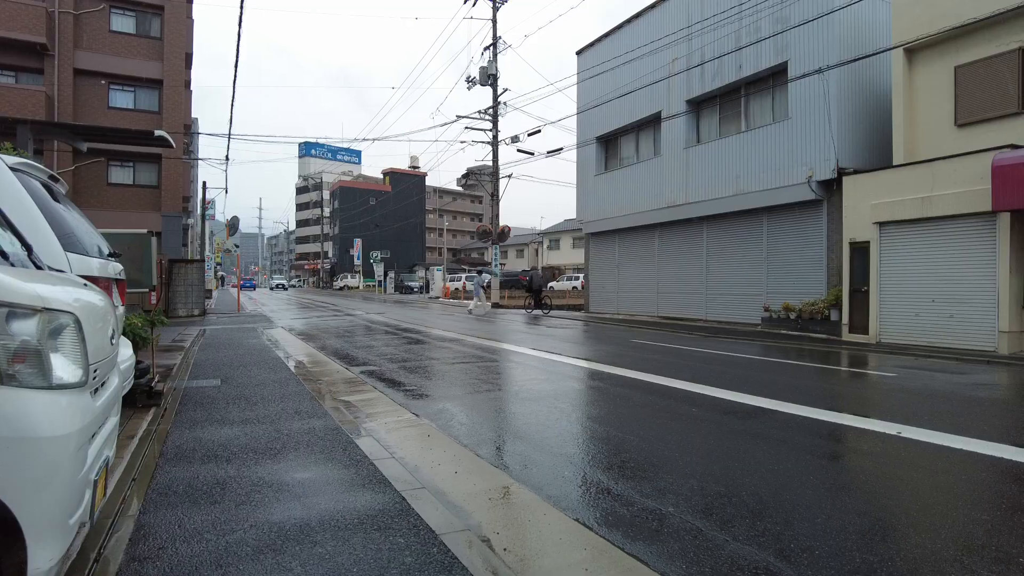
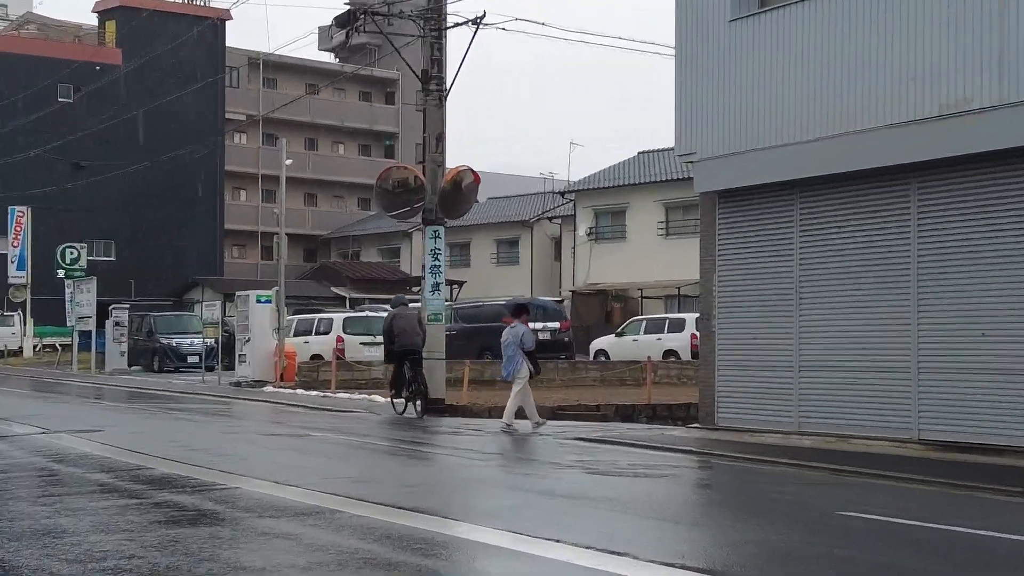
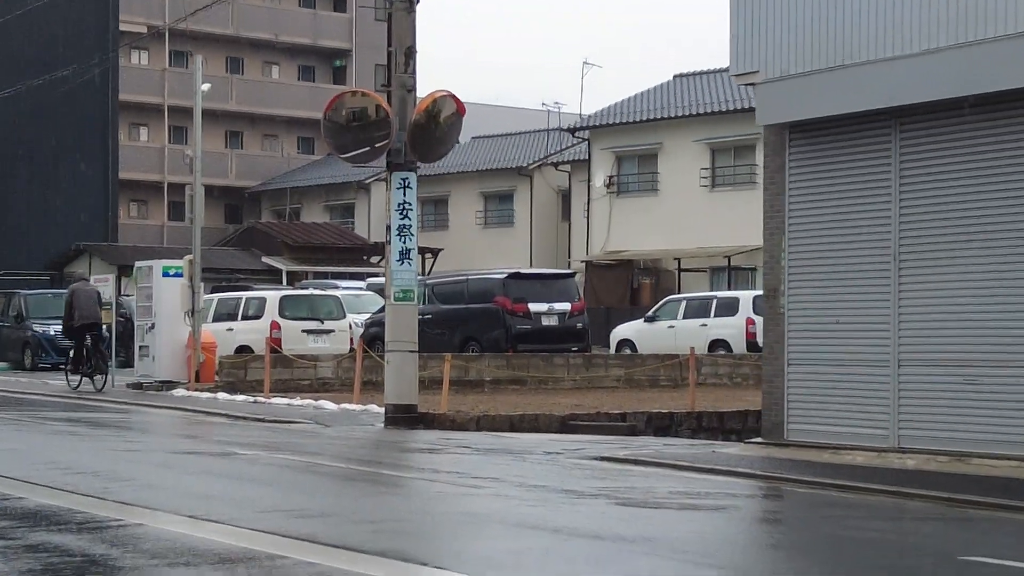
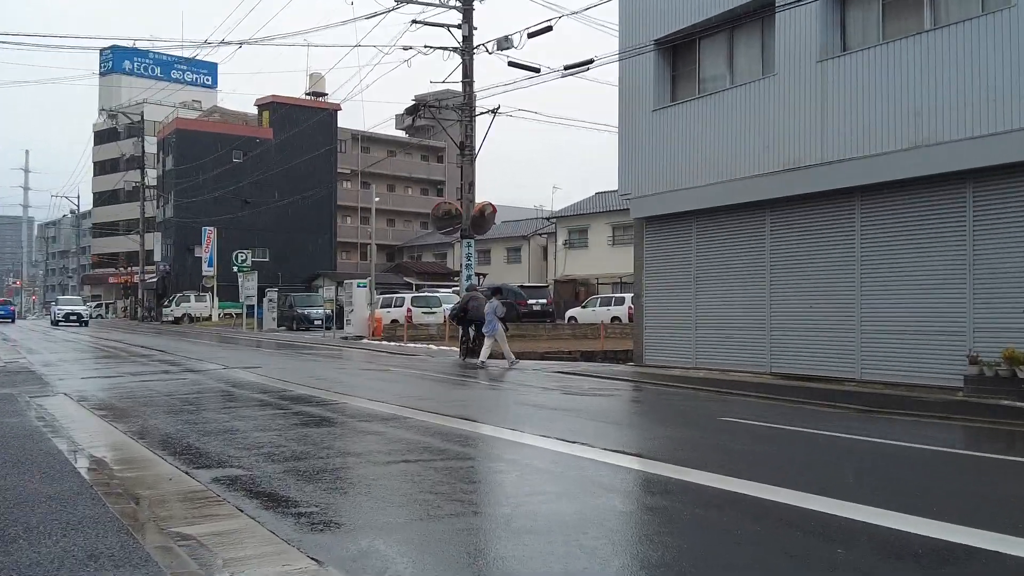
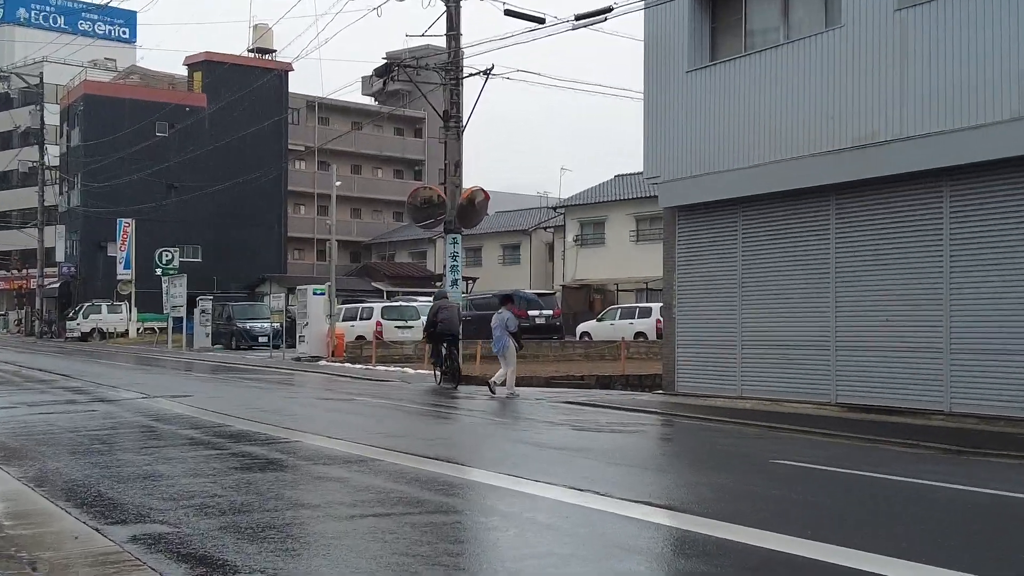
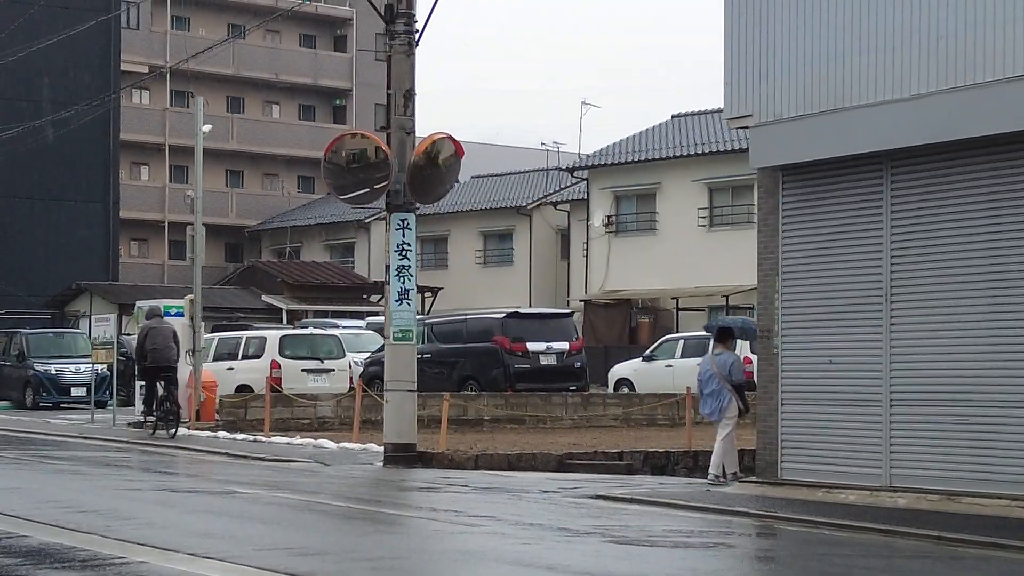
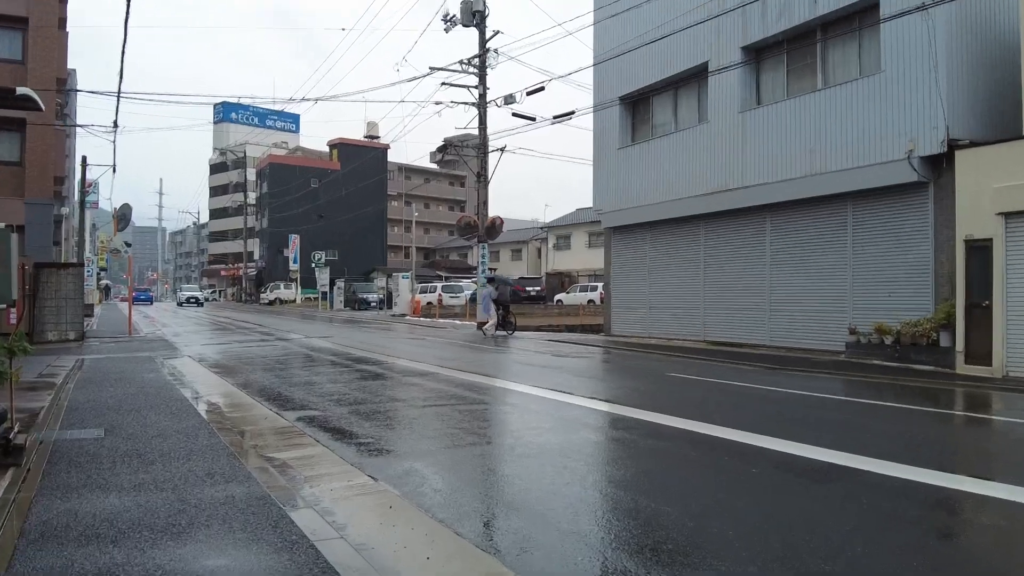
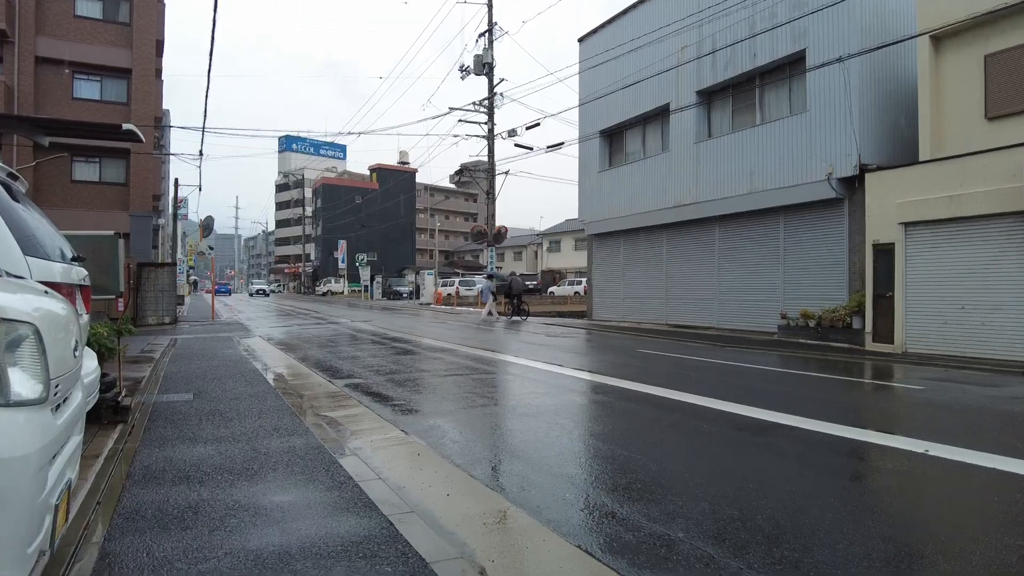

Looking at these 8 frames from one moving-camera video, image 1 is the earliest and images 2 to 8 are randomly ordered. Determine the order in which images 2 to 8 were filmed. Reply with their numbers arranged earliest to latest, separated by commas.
8, 7, 4, 5, 2, 6, 3
